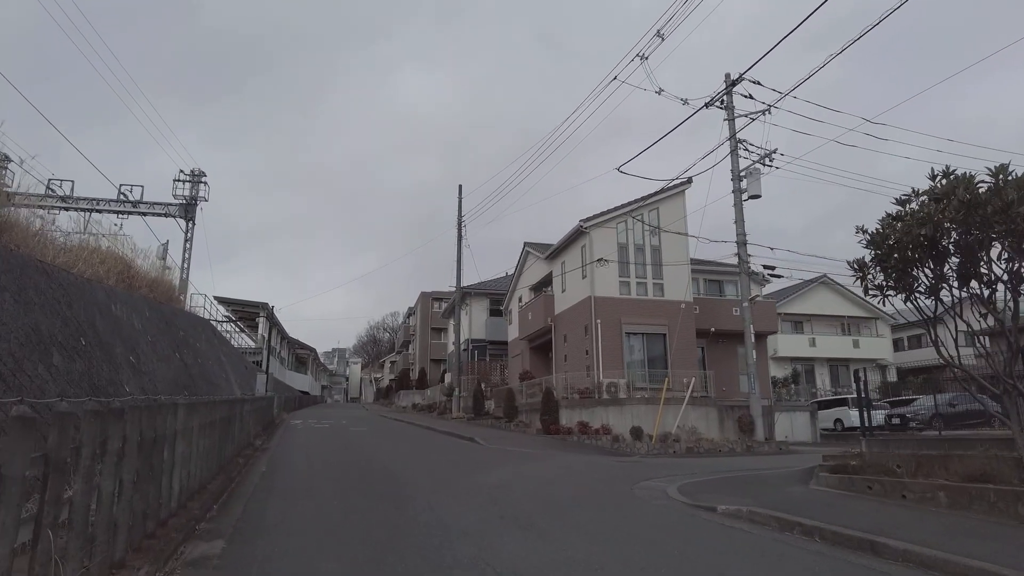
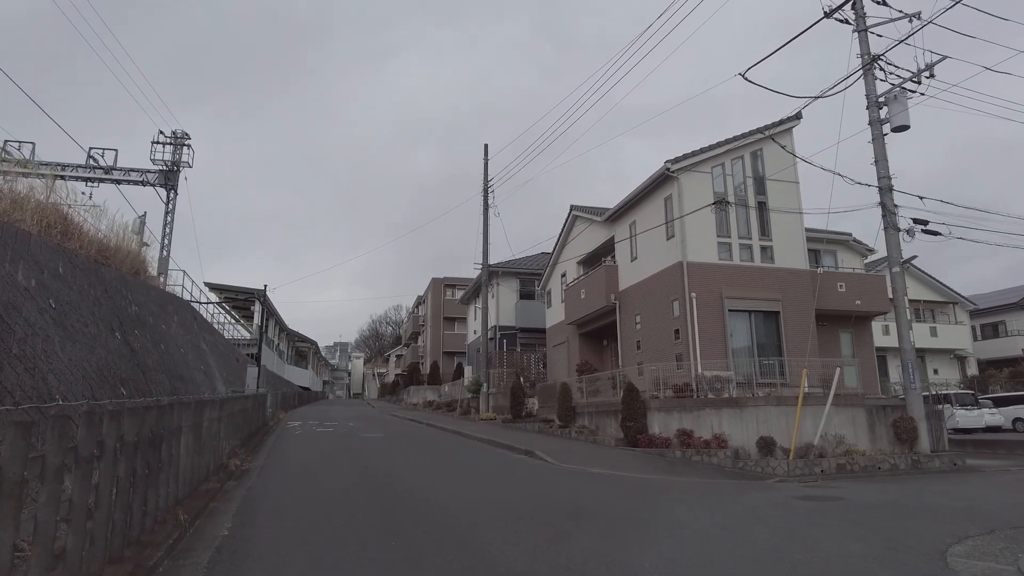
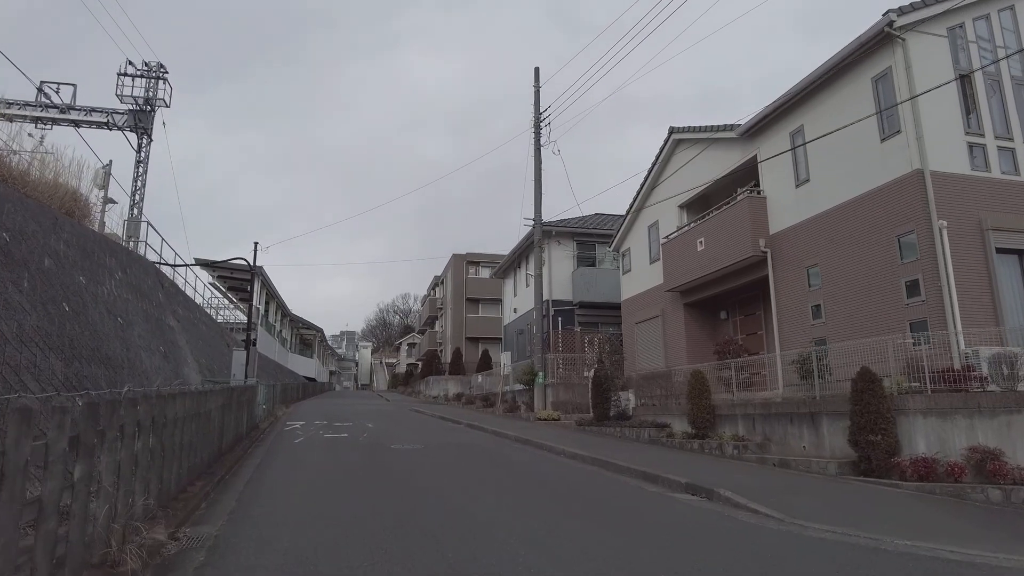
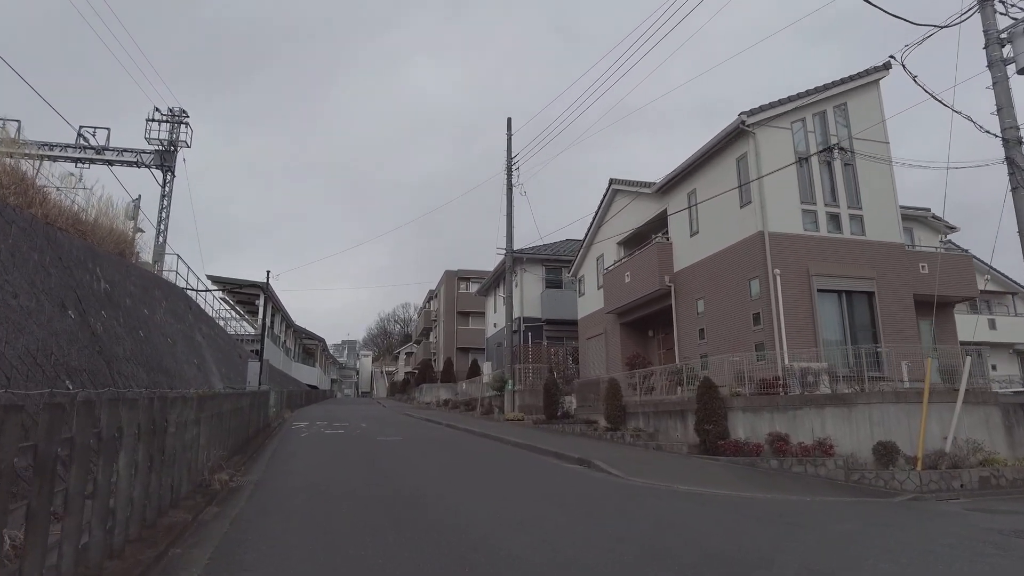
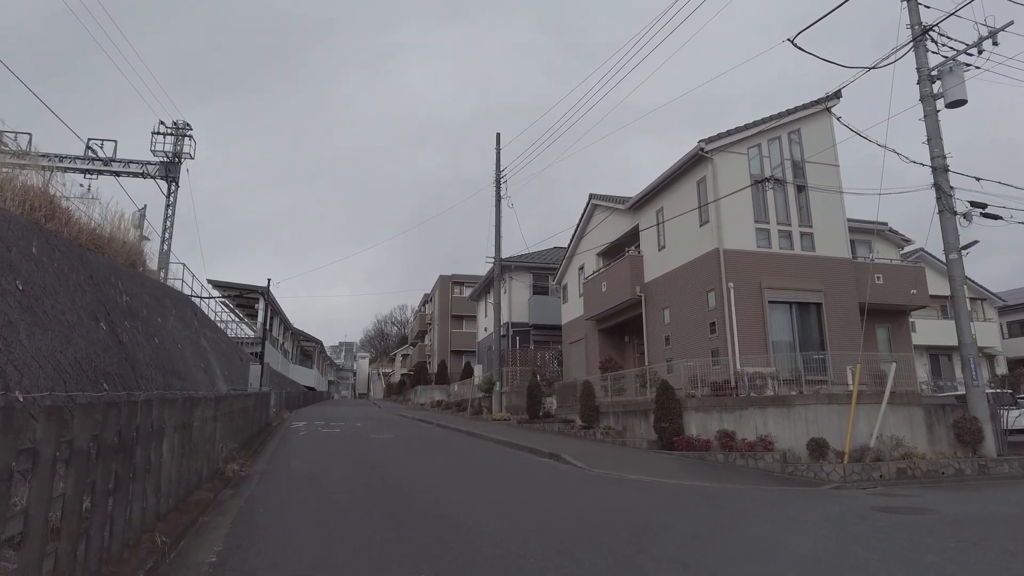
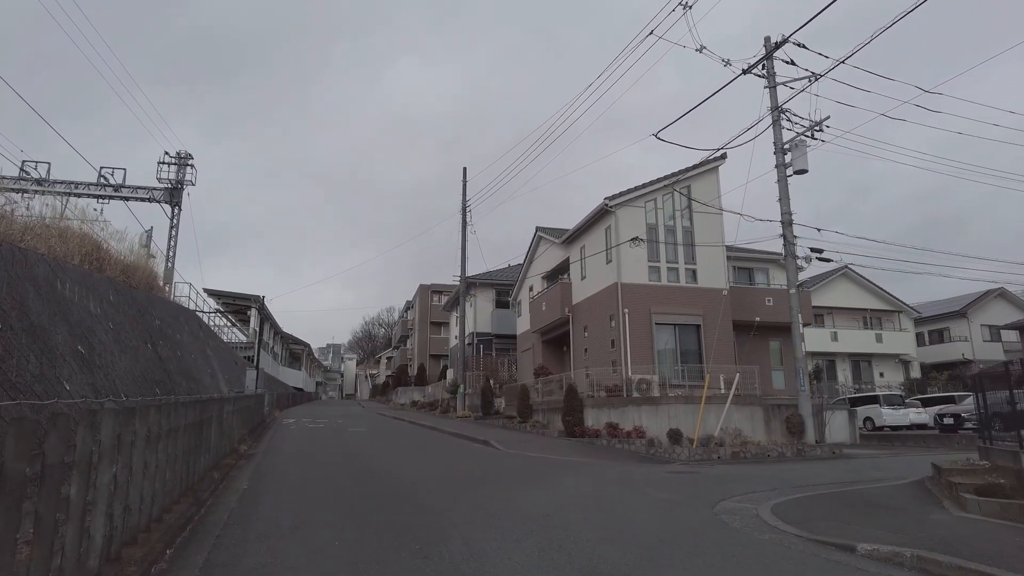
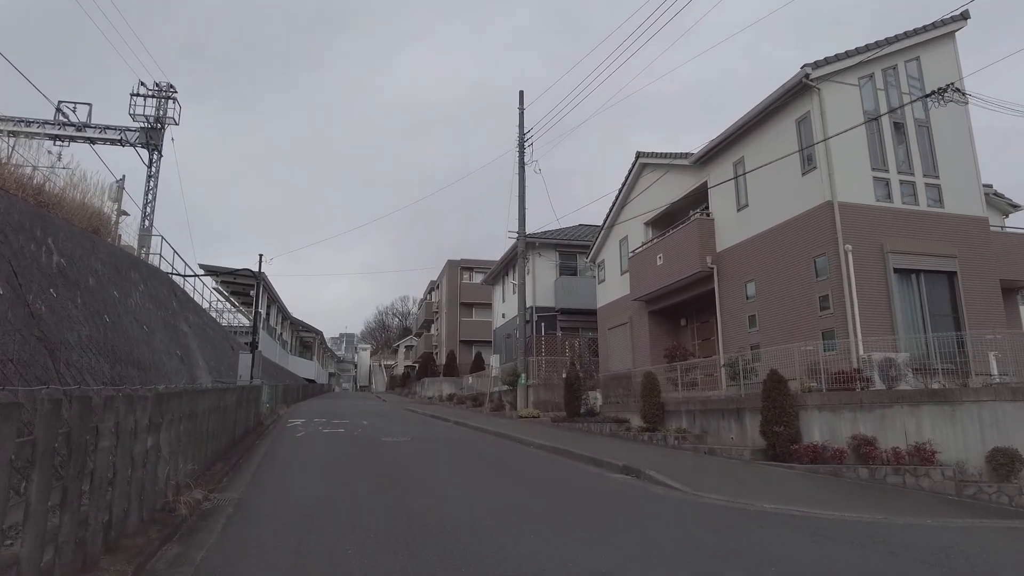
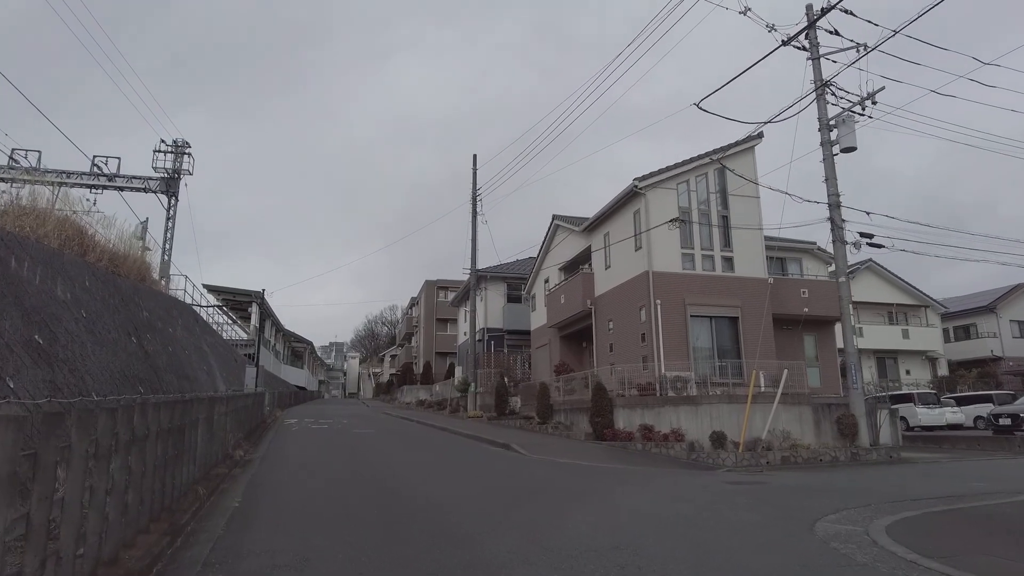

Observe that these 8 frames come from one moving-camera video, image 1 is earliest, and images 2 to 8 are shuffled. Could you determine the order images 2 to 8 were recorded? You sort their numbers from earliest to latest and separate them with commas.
6, 8, 2, 5, 4, 7, 3
